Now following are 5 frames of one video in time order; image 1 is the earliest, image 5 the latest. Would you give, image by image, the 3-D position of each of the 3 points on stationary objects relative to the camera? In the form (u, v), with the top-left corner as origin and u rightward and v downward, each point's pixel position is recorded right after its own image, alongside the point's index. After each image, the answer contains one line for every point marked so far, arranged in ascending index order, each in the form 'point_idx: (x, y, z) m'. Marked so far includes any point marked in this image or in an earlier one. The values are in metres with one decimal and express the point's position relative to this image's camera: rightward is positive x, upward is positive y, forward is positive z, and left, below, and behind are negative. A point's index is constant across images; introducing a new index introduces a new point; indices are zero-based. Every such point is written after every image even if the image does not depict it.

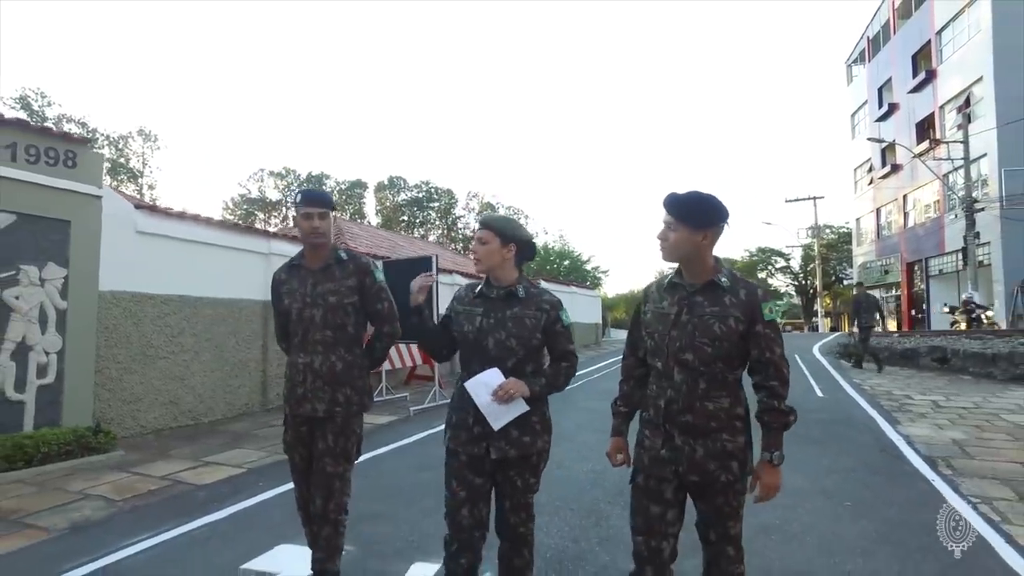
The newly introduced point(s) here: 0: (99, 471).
0: (-3.9, -1.7, +6.8) m
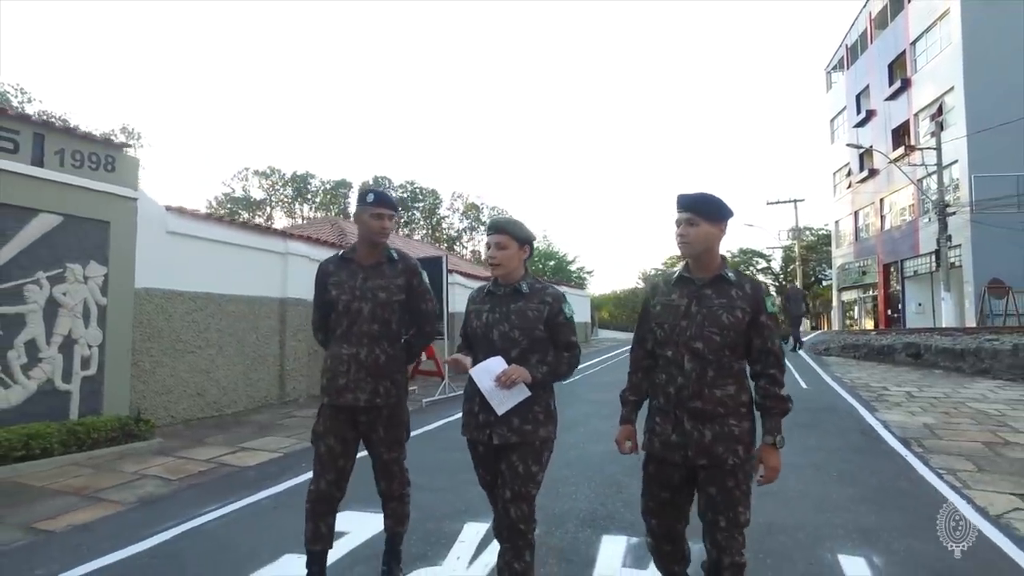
0: (-3.7, -1.7, +7.3) m
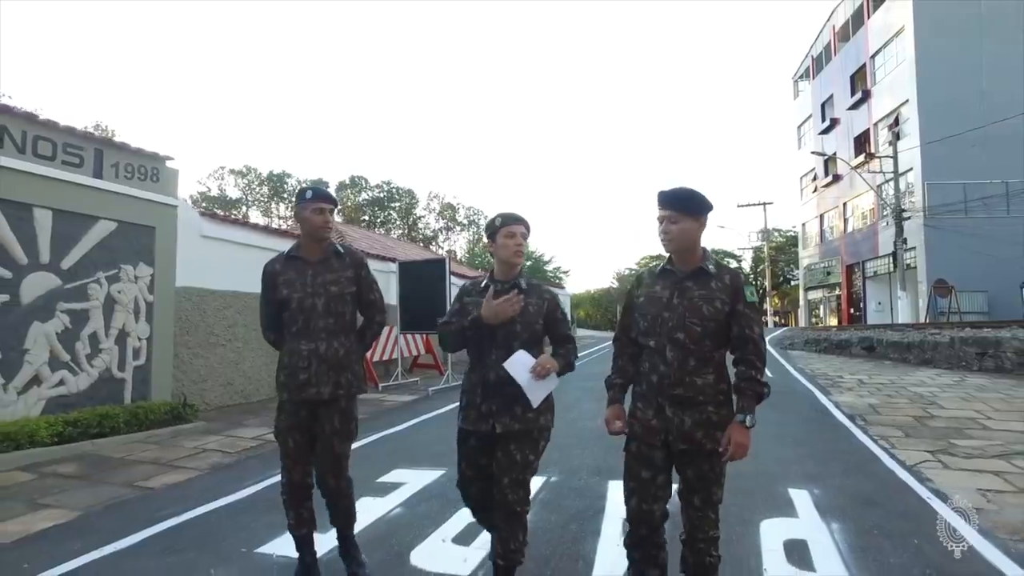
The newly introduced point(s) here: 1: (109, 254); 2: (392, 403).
0: (-3.7, -1.7, +8.3) m
1: (-4.8, +0.4, +8.5) m
2: (-1.8, -1.8, +11.0) m
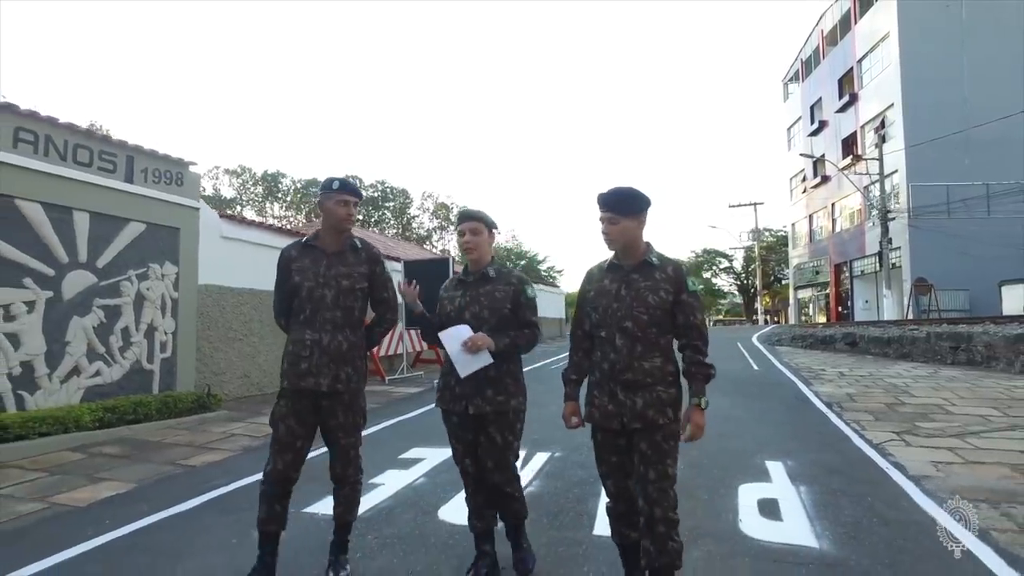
0: (-3.6, -1.7, +8.9) m
1: (-4.8, +0.4, +9.1) m
2: (-1.8, -1.7, +11.7) m
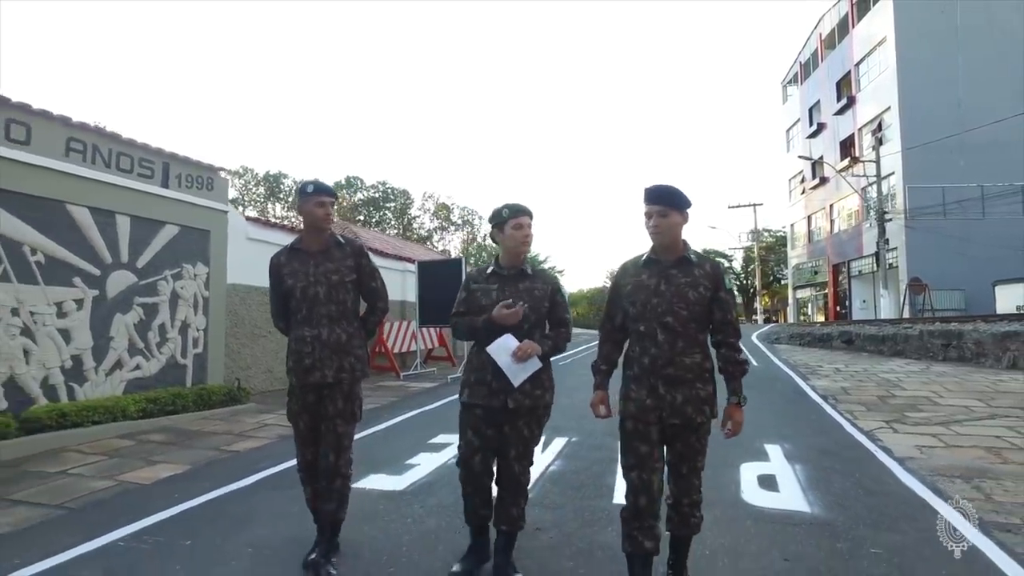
0: (-3.4, -1.7, +9.5) m
1: (-4.6, +0.5, +9.7) m
2: (-1.6, -1.7, +12.2) m
